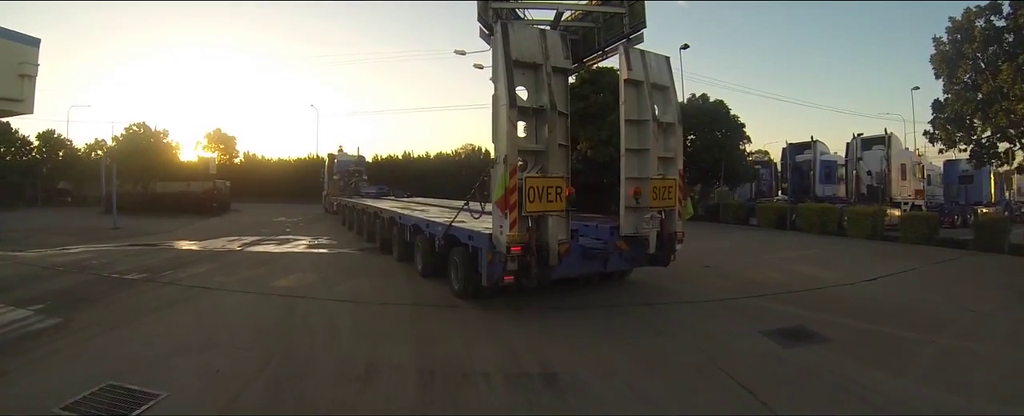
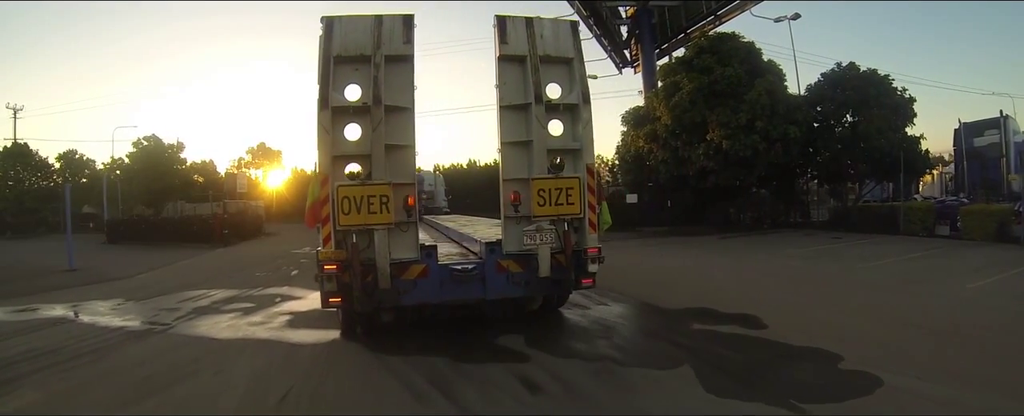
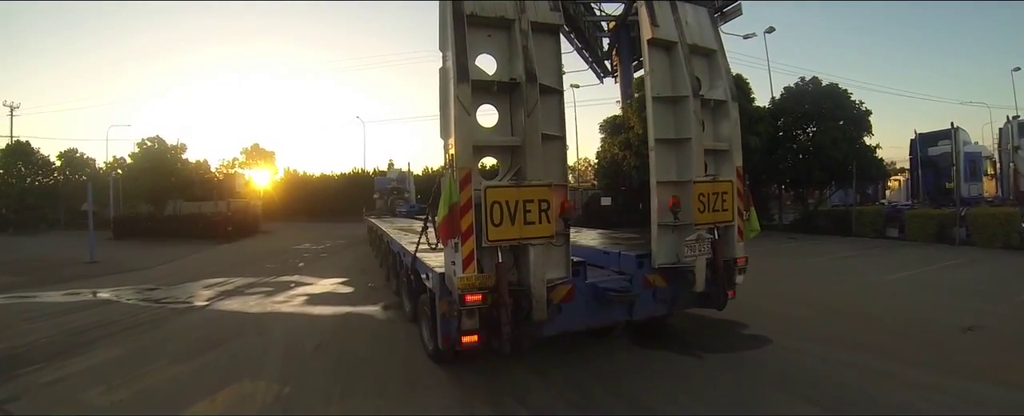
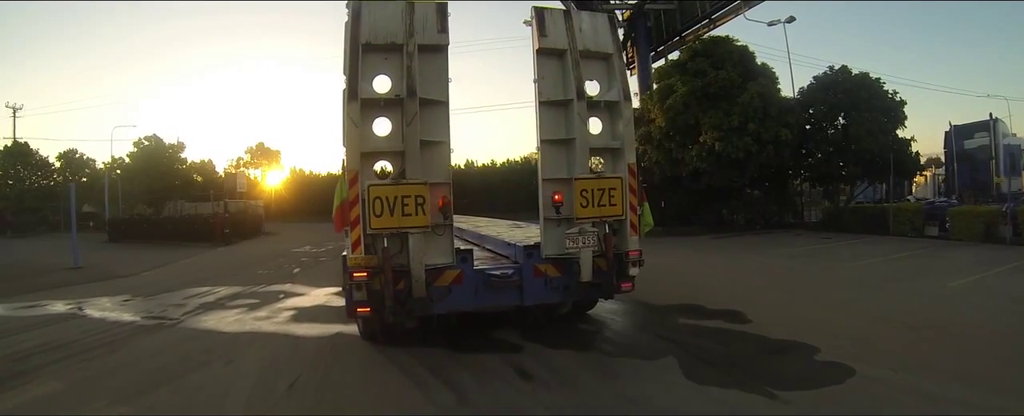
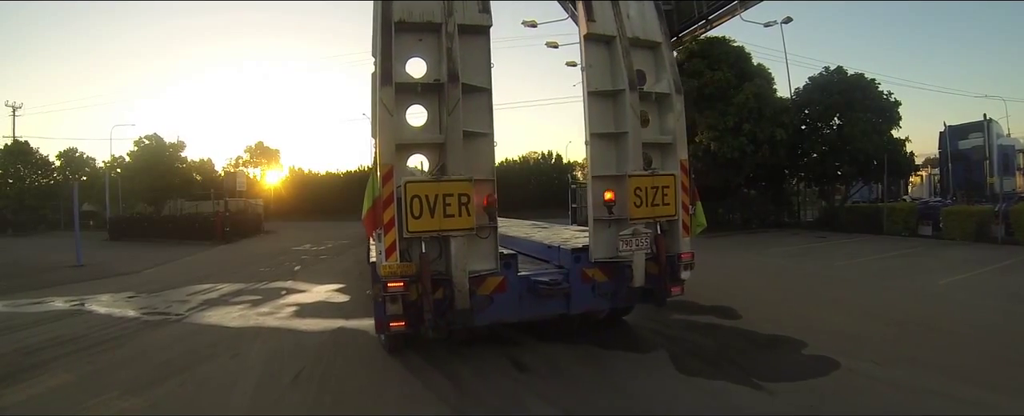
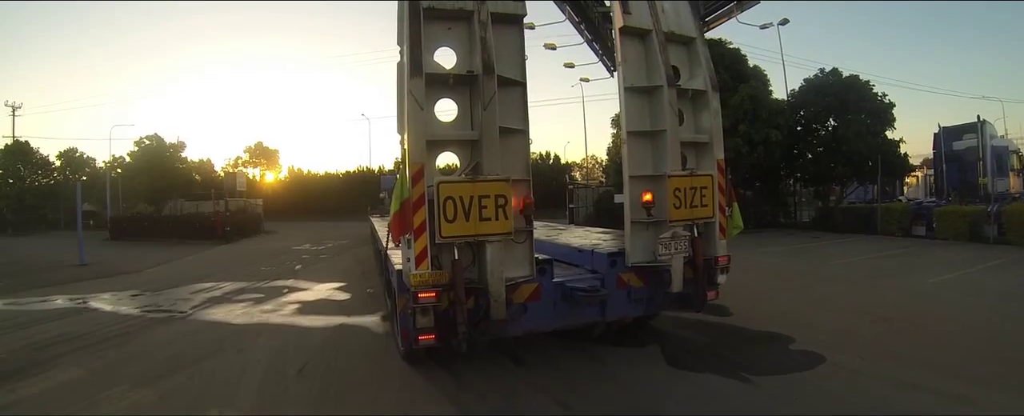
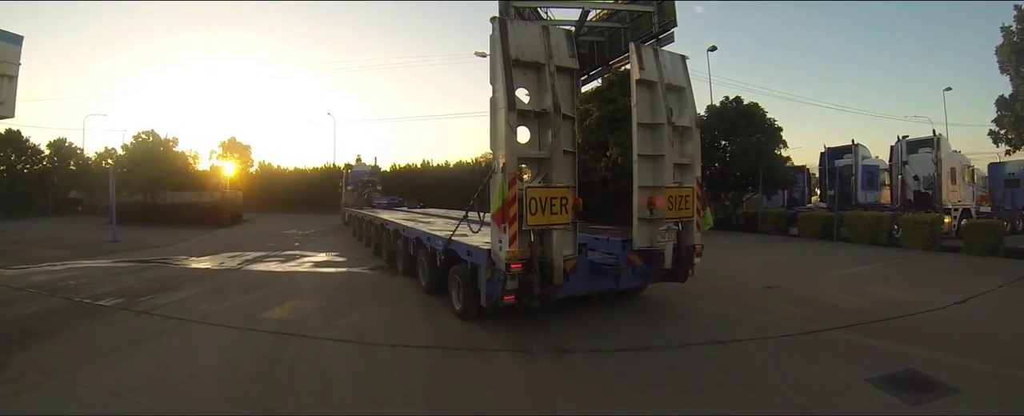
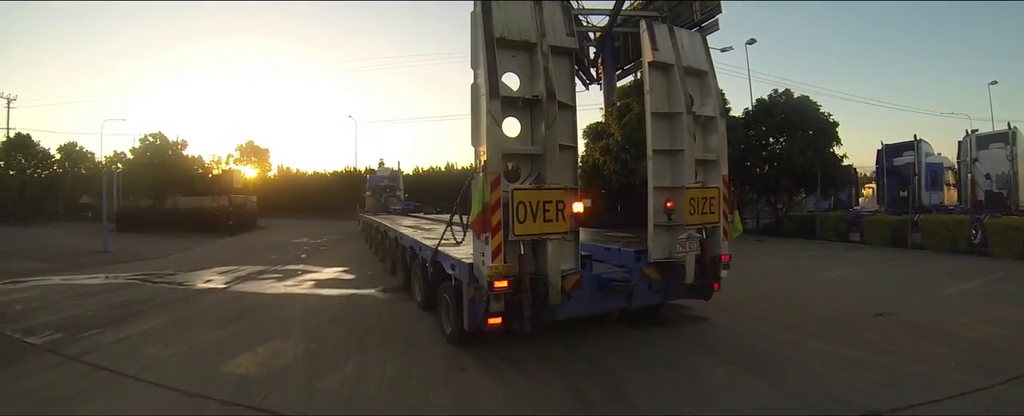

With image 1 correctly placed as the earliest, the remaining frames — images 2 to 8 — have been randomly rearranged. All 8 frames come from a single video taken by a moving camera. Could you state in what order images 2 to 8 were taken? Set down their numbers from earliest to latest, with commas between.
7, 8, 3, 6, 5, 4, 2
